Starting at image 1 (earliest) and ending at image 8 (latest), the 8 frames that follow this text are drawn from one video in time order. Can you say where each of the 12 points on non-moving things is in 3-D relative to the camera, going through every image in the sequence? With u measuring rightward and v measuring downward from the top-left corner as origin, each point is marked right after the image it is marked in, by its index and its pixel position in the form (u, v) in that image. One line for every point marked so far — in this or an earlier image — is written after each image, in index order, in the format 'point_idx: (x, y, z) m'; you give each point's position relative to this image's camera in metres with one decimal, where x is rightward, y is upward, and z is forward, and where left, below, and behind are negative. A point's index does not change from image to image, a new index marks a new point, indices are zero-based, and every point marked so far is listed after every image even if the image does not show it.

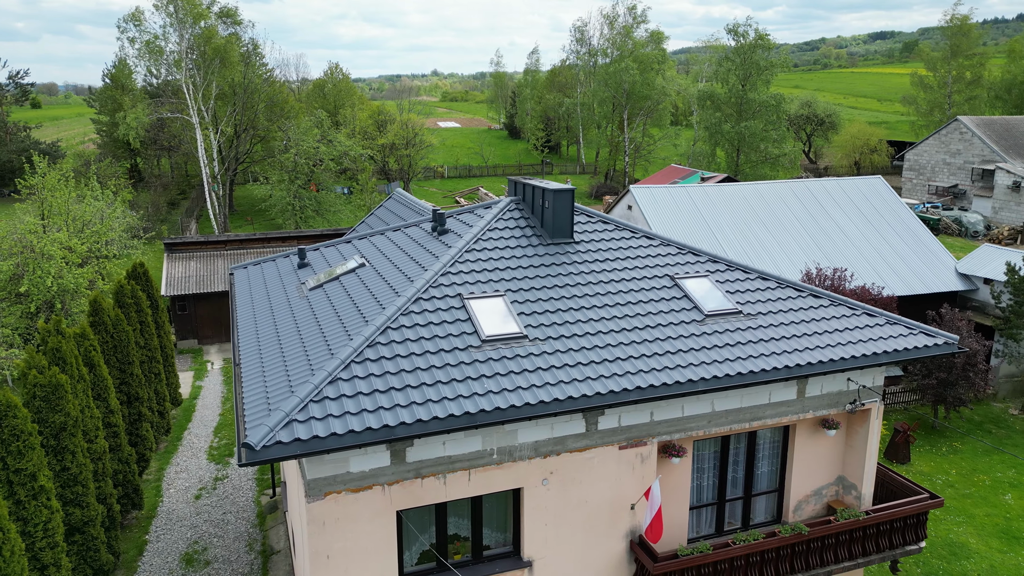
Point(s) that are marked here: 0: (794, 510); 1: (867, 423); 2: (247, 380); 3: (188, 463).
0: (+4.8, -3.8, +11.8) m
1: (+5.9, -2.2, +11.4) m
2: (-3.5, -1.2, +9.0) m
3: (-8.9, -4.8, +18.9) m
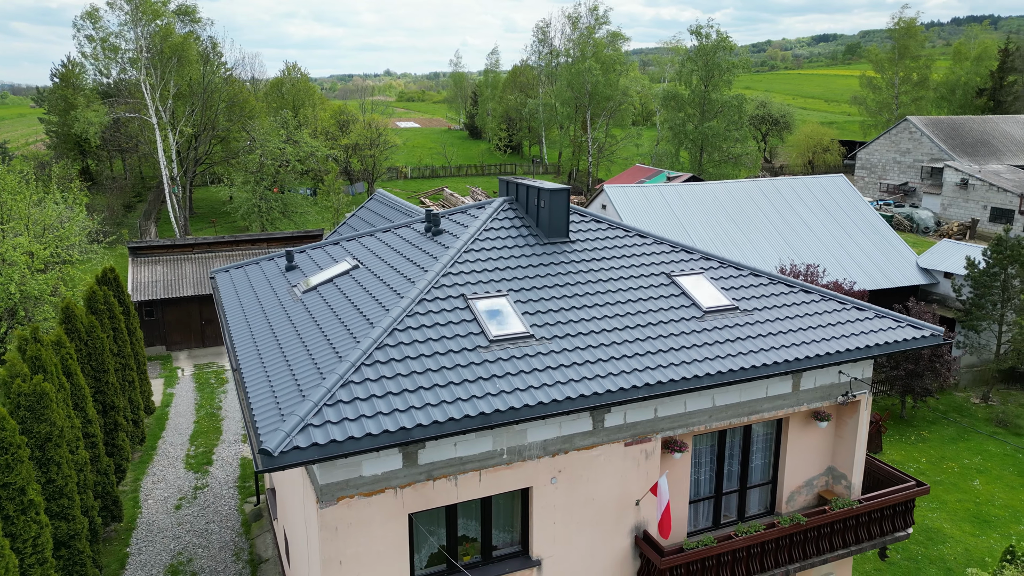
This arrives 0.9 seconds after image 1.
0: (+4.8, -3.8, +12.1) m
1: (+5.9, -2.2, +11.8) m
2: (-3.3, -1.3, +8.8) m
3: (-9.3, -4.9, +18.4) m
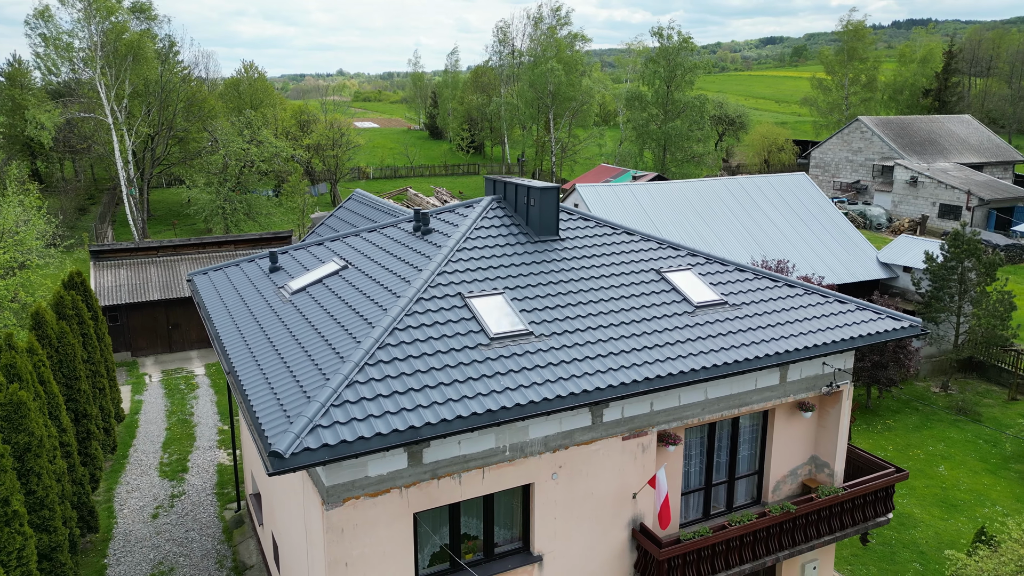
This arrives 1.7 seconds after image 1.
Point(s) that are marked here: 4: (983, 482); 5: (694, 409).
0: (+4.7, -3.7, +12.4) m
1: (+5.8, -2.0, +12.1) m
2: (-3.3, -1.3, +8.6) m
3: (-9.7, -5.0, +17.9) m
4: (+13.8, -5.7, +20.0) m
5: (+2.8, -1.9, +10.6) m
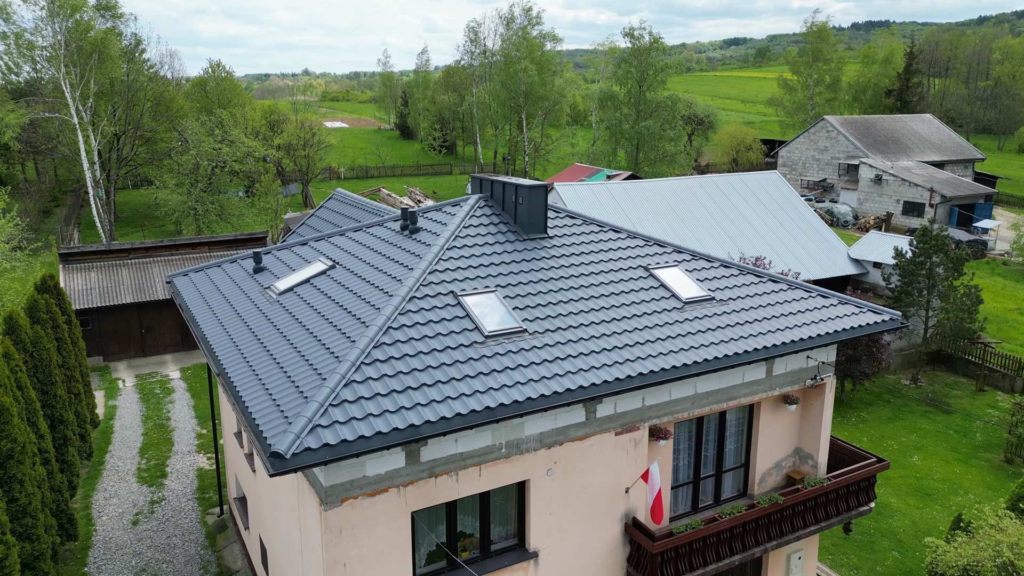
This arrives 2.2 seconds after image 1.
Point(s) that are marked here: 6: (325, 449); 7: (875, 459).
0: (+4.5, -3.6, +12.6) m
1: (+5.6, -2.0, +12.4) m
2: (-3.3, -1.3, +8.5) m
3: (-10.1, -5.1, +17.5) m
4: (+13.3, -5.5, +20.6) m
5: (+2.7, -1.8, +10.7) m
6: (-1.9, -1.7, +7.1) m
7: (+6.7, -3.2, +12.7) m
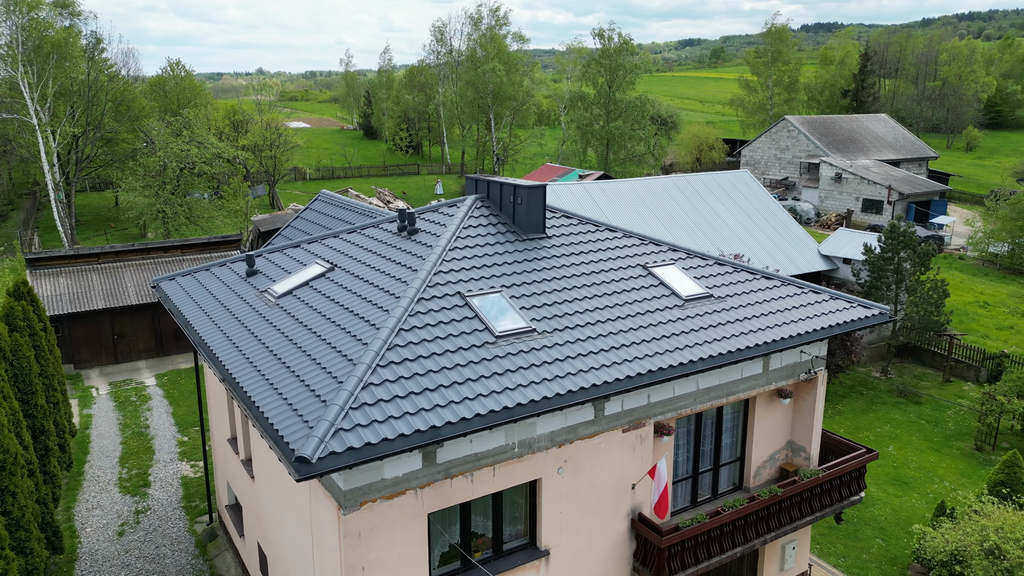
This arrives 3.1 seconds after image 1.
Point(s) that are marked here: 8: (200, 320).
0: (+4.5, -3.5, +12.9) m
1: (+5.6, -1.9, +12.7) m
2: (-3.1, -1.3, +8.4) m
3: (-10.3, -5.2, +17.0) m
4: (+13.0, -5.3, +21.3) m
5: (+2.8, -1.8, +10.9) m
6: (-1.7, -1.7, +7.0) m
7: (+6.7, -3.1, +13.1) m
8: (-5.2, -0.5, +11.5) m
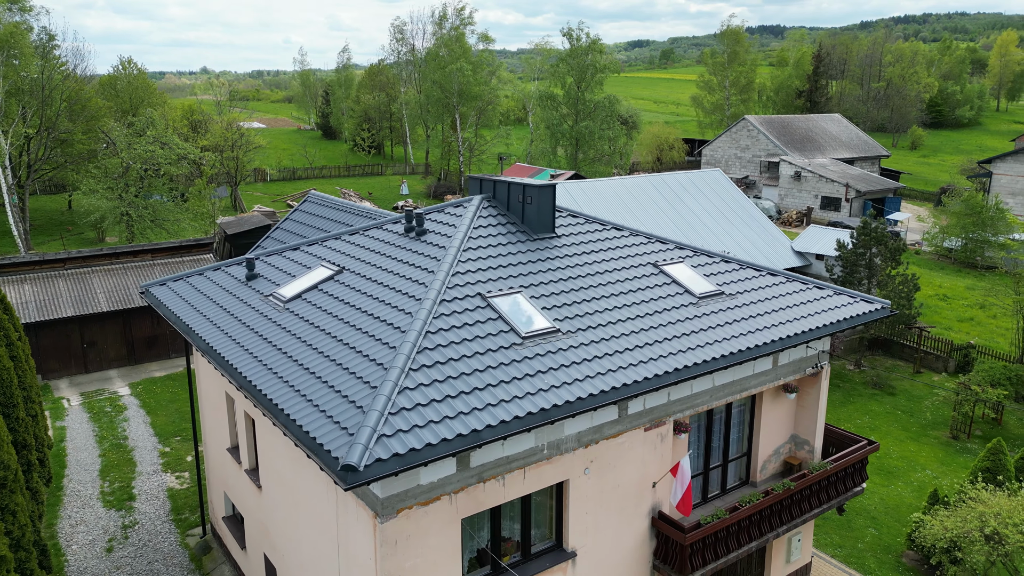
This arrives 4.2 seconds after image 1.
0: (+4.7, -3.5, +13.0) m
1: (+5.8, -1.8, +12.9) m
2: (-2.7, -1.4, +8.1) m
3: (-10.3, -5.4, +16.4) m
4: (+12.7, -5.2, +21.9) m
5: (+3.1, -1.7, +10.9) m
6: (-1.2, -1.7, +6.8) m
7: (+6.9, -3.0, +13.4) m
8: (-5.0, -0.6, +11.1) m
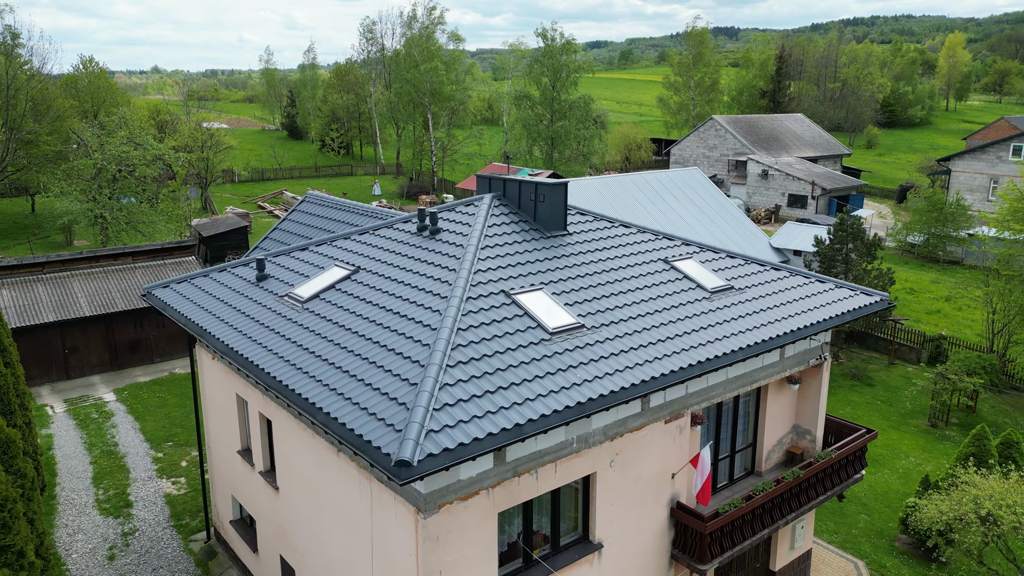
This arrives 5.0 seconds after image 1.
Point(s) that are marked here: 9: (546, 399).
0: (+5.0, -3.4, +13.4) m
1: (+6.0, -1.7, +13.3) m
2: (-2.3, -1.4, +8.2) m
3: (-10.1, -5.5, +16.0) m
4: (+12.5, -5.0, +22.6) m
5: (+3.4, -1.7, +11.2) m
6: (-0.7, -1.7, +6.9) m
7: (+7.1, -2.9, +13.8) m
8: (-4.7, -0.6, +11.0) m
9: (+0.4, -1.3, +8.2) m
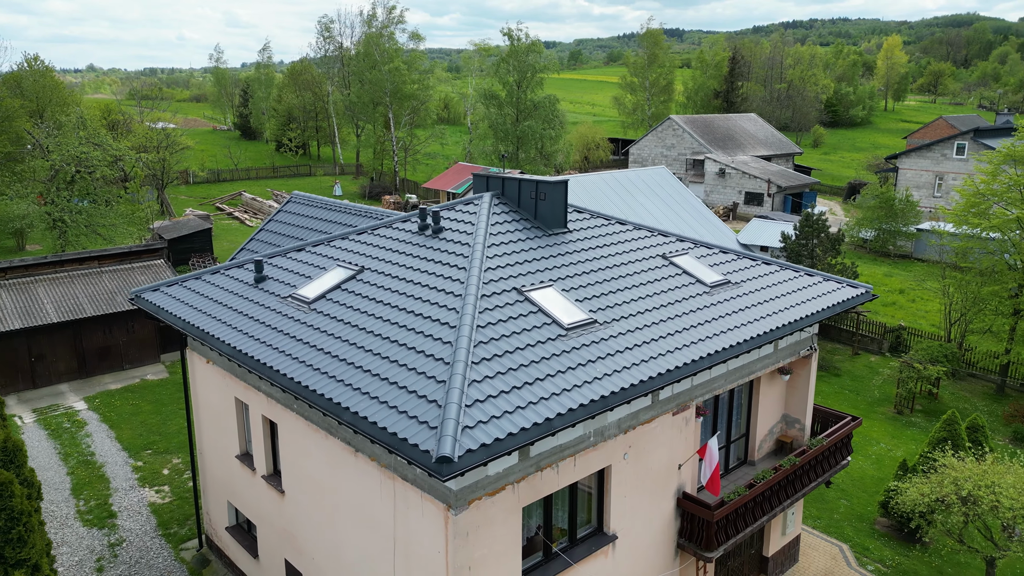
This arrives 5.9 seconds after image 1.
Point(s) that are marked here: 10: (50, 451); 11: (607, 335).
0: (+5.0, -3.3, +13.8) m
1: (+6.0, -1.6, +13.8) m
2: (-2.0, -1.4, +8.2) m
3: (-10.2, -5.6, +15.6) m
4: (+12.0, -4.7, +23.4) m
5: (+3.5, -1.6, +11.5) m
6: (-0.3, -1.7, +7.0) m
7: (+7.1, -2.7, +14.4) m
8: (-4.6, -0.7, +10.9) m
9: (+0.7, -1.3, +8.3) m
10: (-13.2, -4.7, +19.5) m
11: (+1.4, -0.7, +9.8) m
